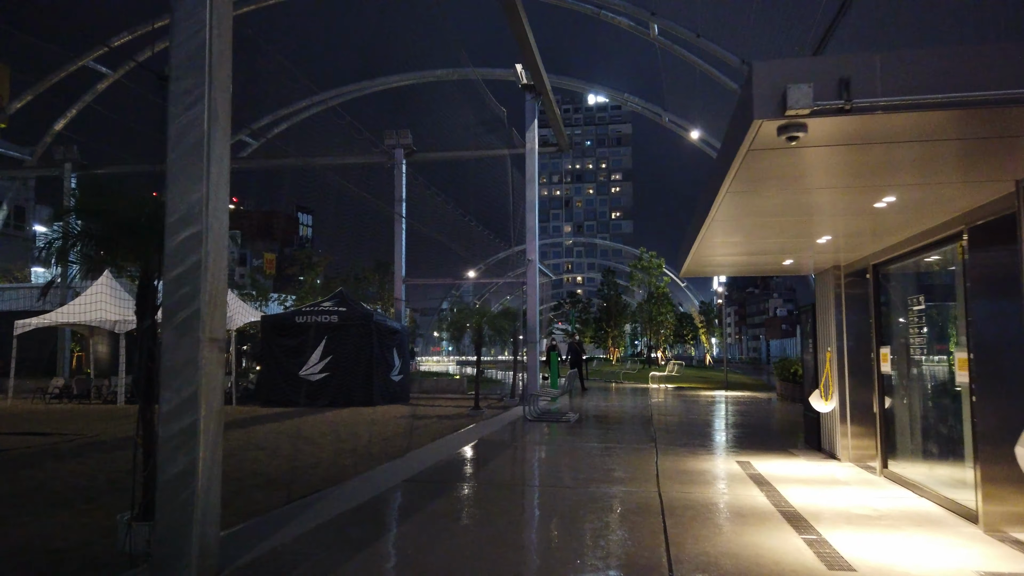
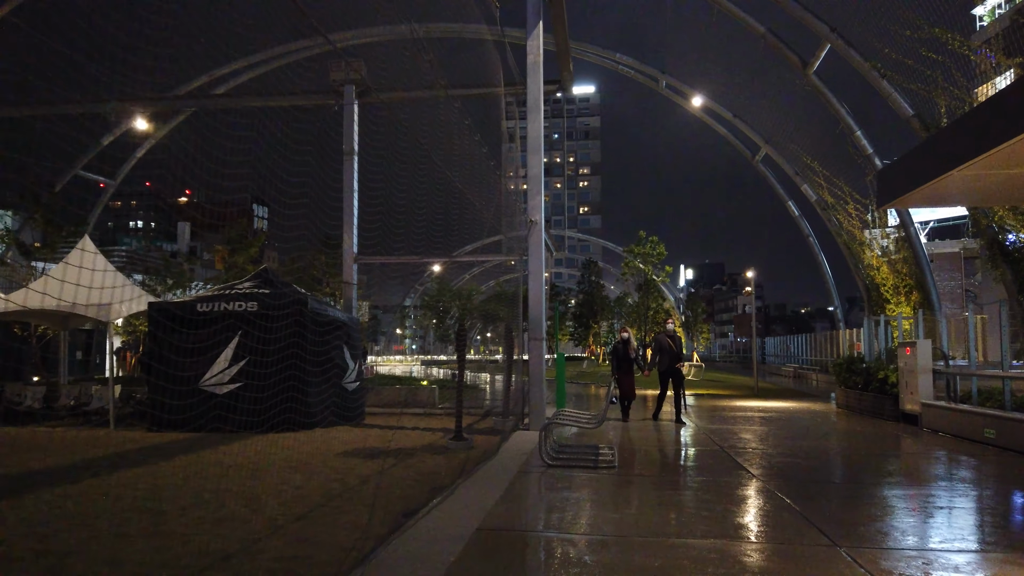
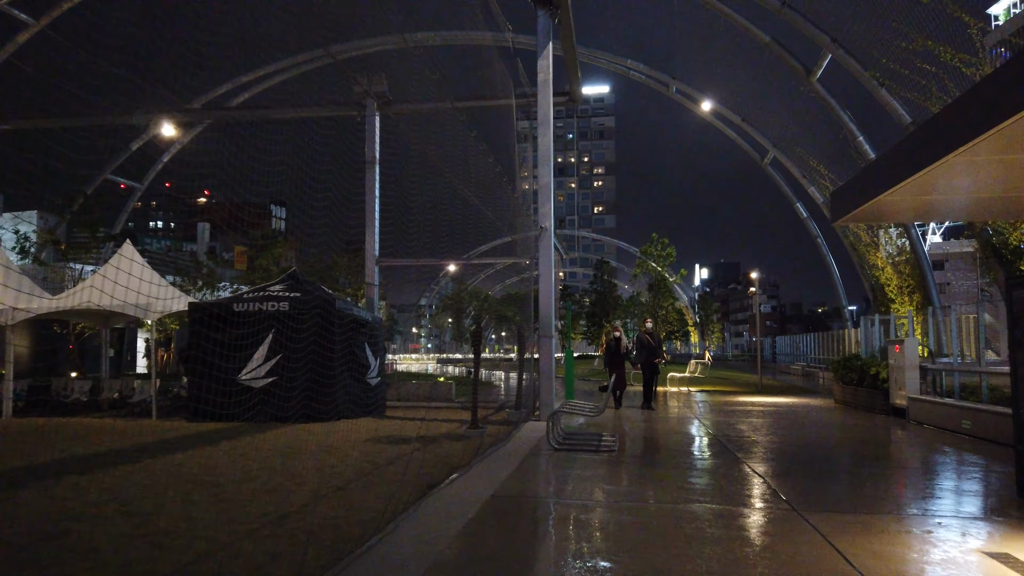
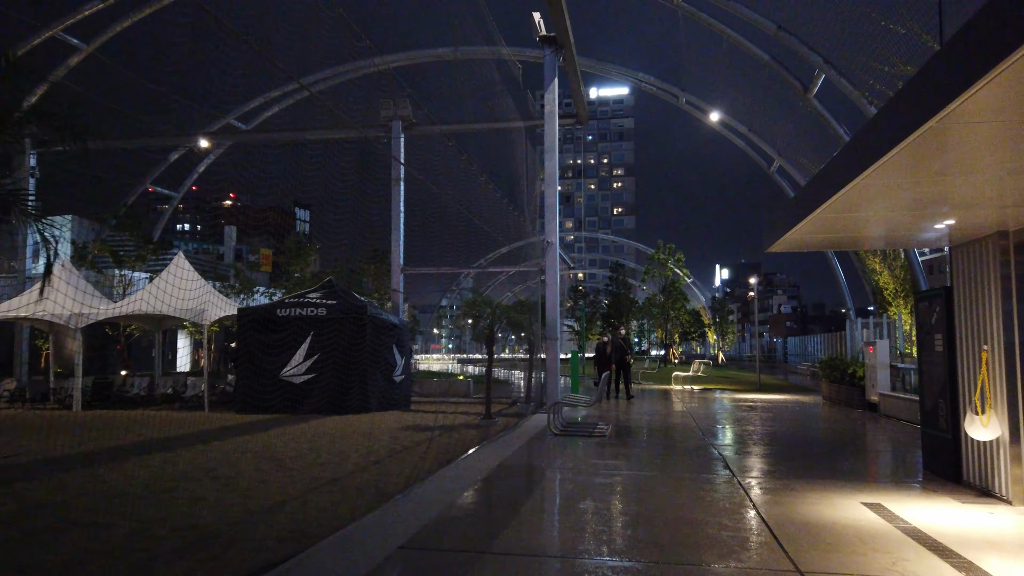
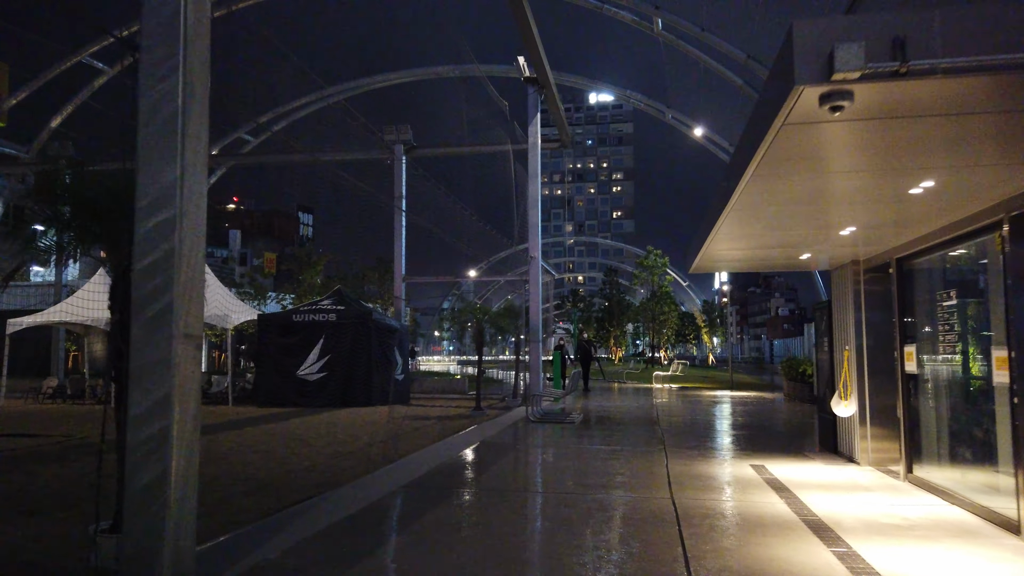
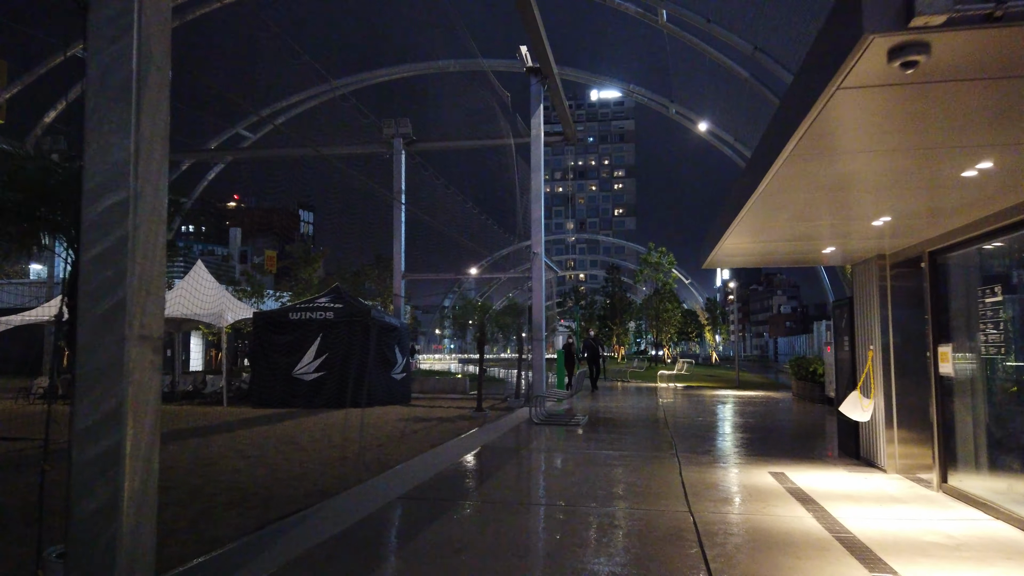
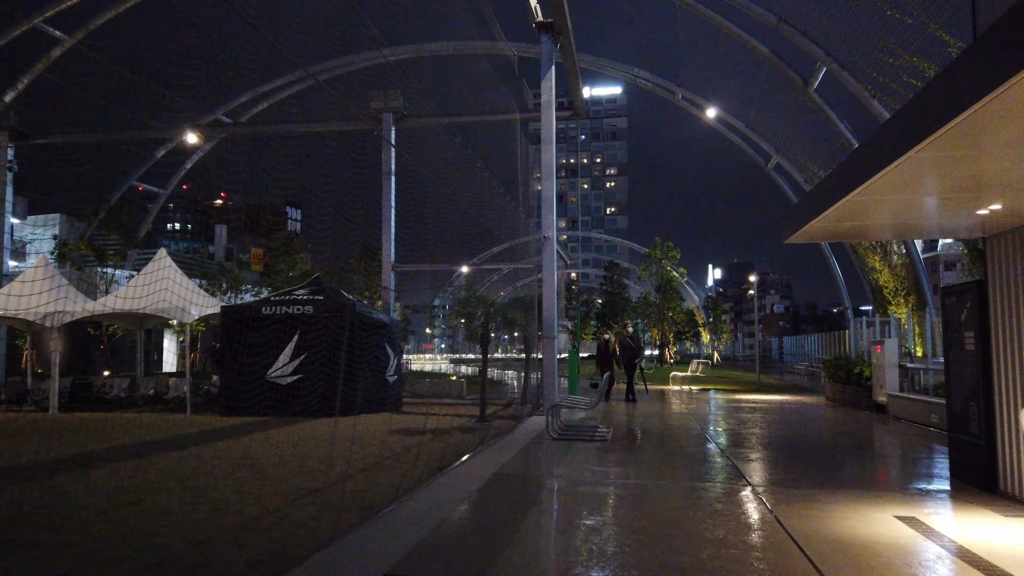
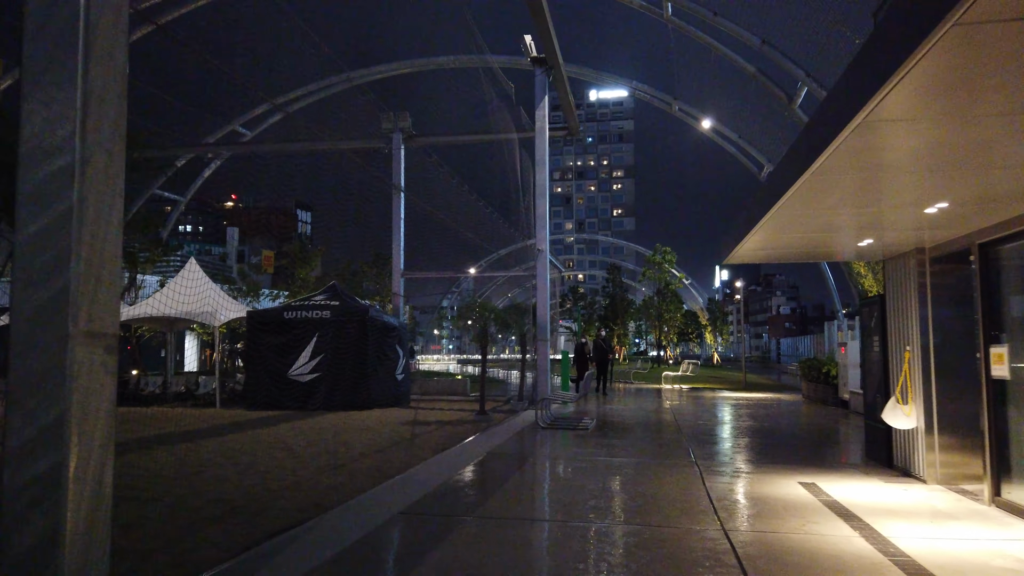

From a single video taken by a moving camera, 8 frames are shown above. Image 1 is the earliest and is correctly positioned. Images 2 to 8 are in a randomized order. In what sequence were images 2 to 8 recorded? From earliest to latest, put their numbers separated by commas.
5, 6, 8, 4, 7, 3, 2
